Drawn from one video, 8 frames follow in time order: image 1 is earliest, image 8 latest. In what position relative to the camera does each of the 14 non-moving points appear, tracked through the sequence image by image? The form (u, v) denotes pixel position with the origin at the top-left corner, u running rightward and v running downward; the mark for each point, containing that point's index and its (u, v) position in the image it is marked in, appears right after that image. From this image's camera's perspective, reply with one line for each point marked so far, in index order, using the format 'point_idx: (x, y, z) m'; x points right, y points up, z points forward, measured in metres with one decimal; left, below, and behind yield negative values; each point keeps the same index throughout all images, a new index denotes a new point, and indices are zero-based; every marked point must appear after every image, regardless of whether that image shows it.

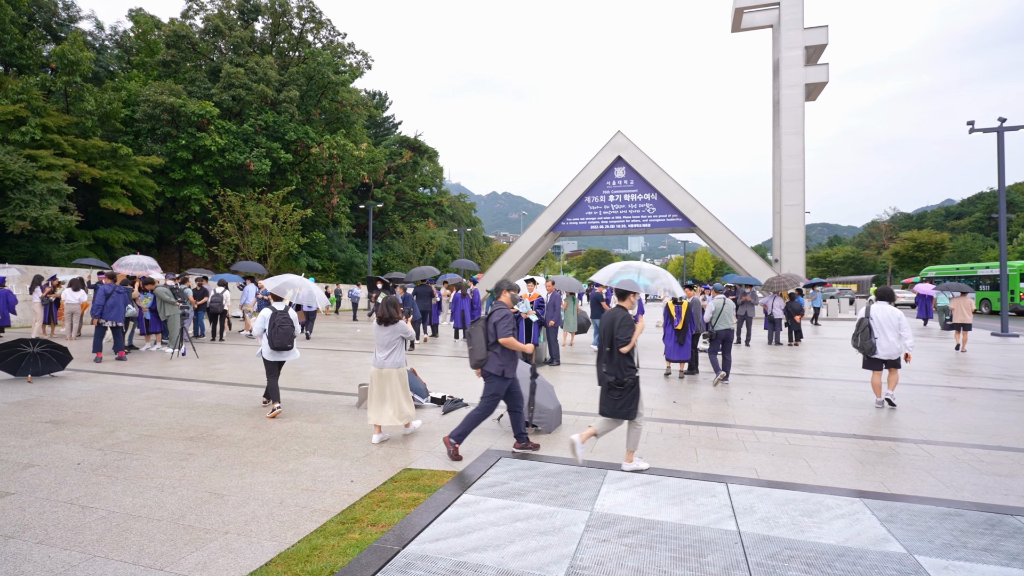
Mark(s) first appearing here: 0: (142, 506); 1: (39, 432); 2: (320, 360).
0: (-2.9, -1.7, +4.3) m
1: (-5.3, -1.6, +6.2) m
2: (-4.2, -1.6, +12.2) m
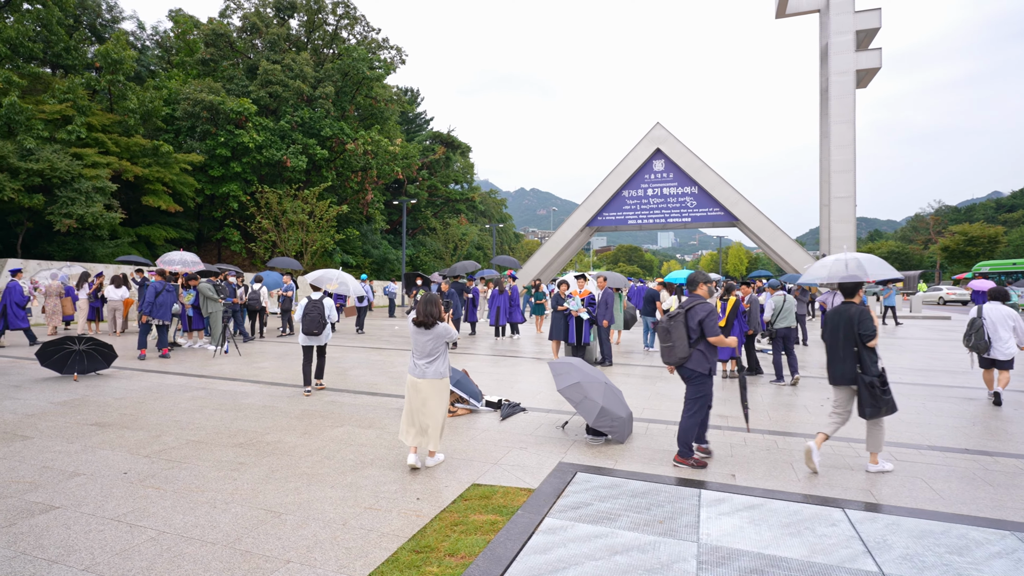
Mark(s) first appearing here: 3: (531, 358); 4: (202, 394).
0: (-2.2, -1.7, +3.9) m
1: (-4.5, -1.6, +5.9) m
2: (-3.1, -1.5, +11.8) m
3: (+0.4, -1.6, +12.7) m
4: (-4.5, -1.5, +8.1) m
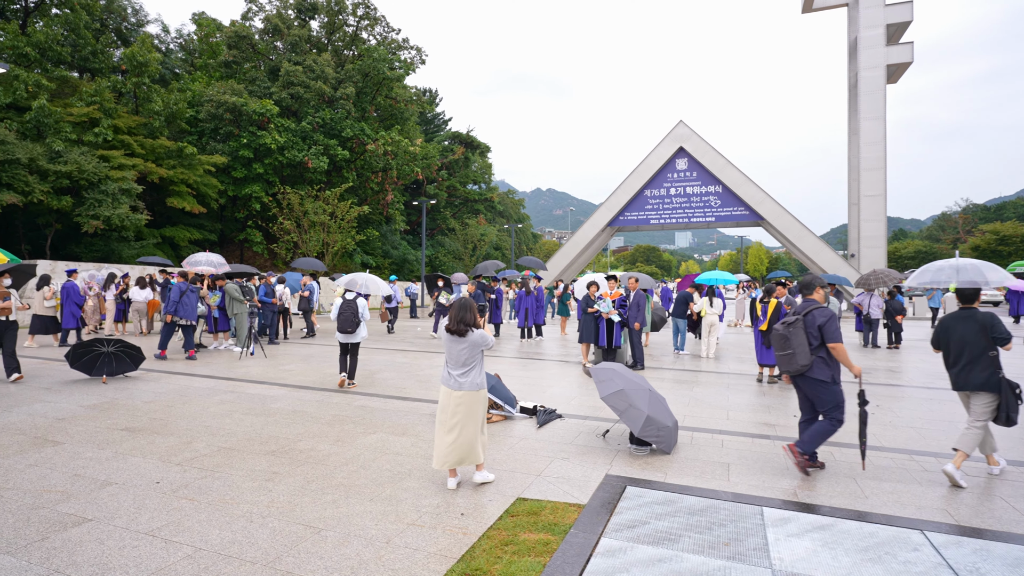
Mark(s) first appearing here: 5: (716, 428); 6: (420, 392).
0: (-1.9, -1.7, +3.7) m
1: (-4.1, -1.6, +5.8) m
2: (-2.6, -1.5, +11.7) m
3: (+1.0, -1.7, +12.4) m
4: (-4.0, -1.6, +7.9) m
5: (+2.5, -1.7, +6.9) m
6: (-1.4, -1.6, +8.5) m
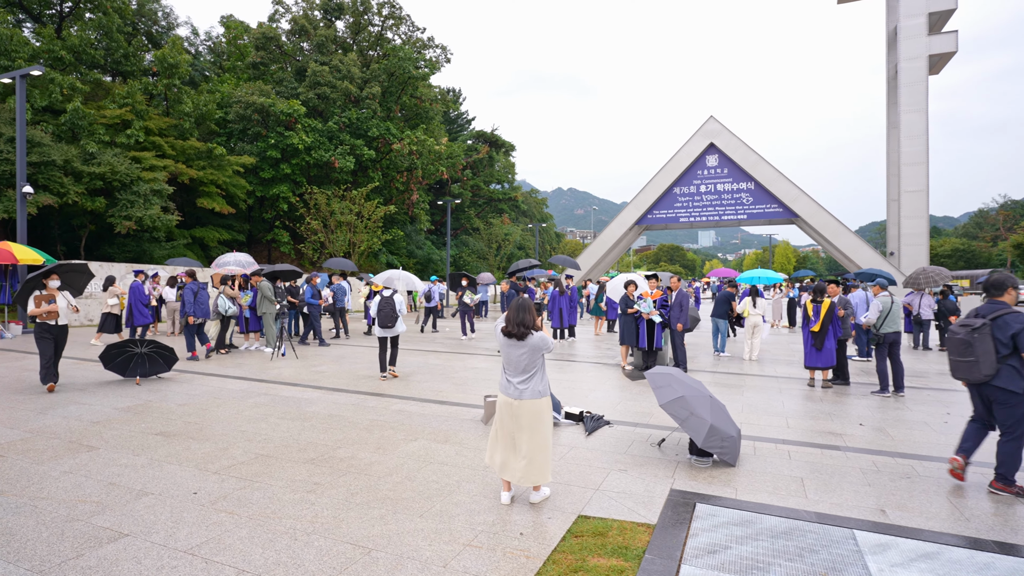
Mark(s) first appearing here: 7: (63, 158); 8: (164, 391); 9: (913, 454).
0: (-1.5, -1.7, +3.4) m
1: (-3.6, -1.6, +5.6) m
2: (-1.8, -1.5, +11.4) m
3: (+1.8, -1.7, +12.0) m
4: (-3.4, -1.6, +7.7) m
5: (+3.1, -1.7, +6.4) m
6: (-0.8, -1.6, +8.2) m
7: (-15.1, +4.4, +18.7) m
8: (-5.3, -1.6, +8.5) m
9: (+4.2, -1.7, +5.8) m
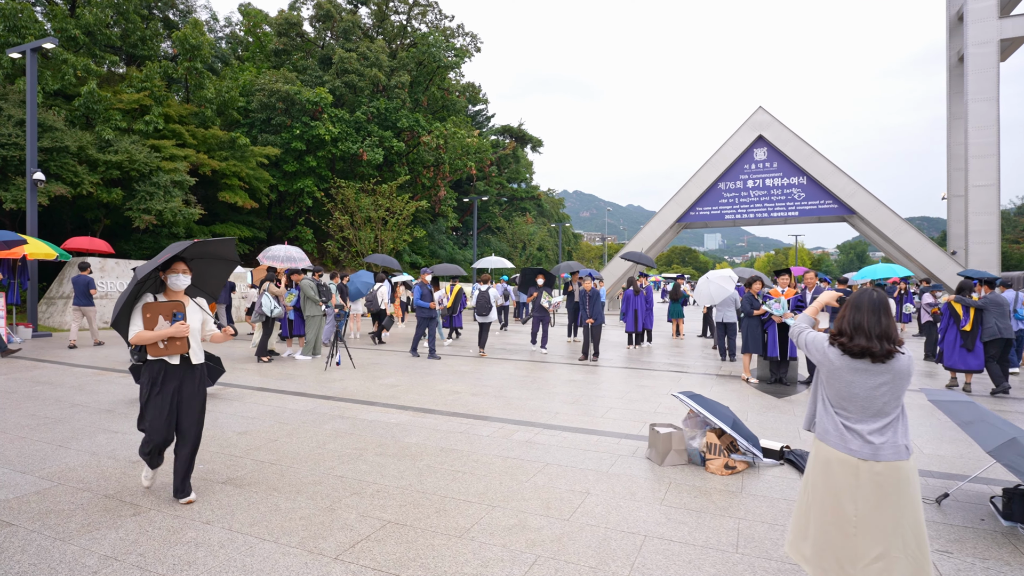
0: (+0.1, -1.6, +1.7) m
1: (-2.0, -1.5, +3.9) m
2: (-0.2, -1.5, +9.7) m
3: (+3.5, -1.6, +10.2) m
4: (-1.8, -1.5, +6.0) m
5: (+4.7, -1.7, +4.7) m
6: (+0.8, -1.5, +6.5) m
7: (-13.4, +4.4, +17.1) m
8: (-3.6, -1.5, +6.8) m
9: (+5.8, -1.7, +4.1) m
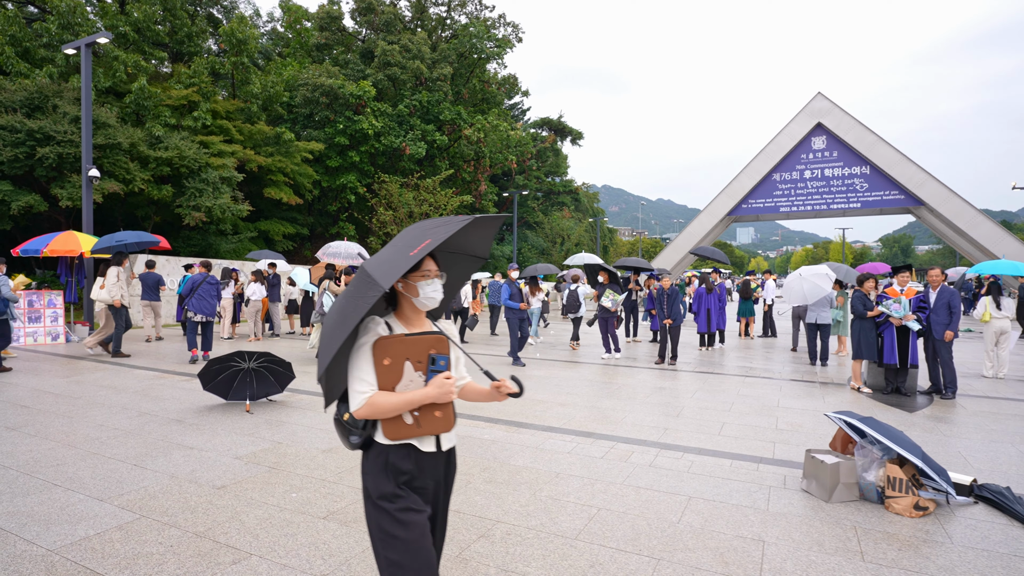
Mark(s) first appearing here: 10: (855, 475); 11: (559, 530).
0: (+1.0, -1.6, +1.0) m
1: (-1.0, -1.6, +3.3) m
2: (+1.1, -1.5, +8.9) m
3: (+4.8, -1.6, +9.3) m
4: (-0.7, -1.5, +5.4) m
5: (+5.7, -1.7, +3.7) m
6: (+1.9, -1.5, +5.7) m
7: (-11.7, +4.5, +17.0) m
8: (-2.5, -1.5, +6.2) m
9: (+6.8, -1.7, +3.0) m
10: (+2.6, -1.4, +4.2) m
11: (+0.3, -1.6, +3.6) m
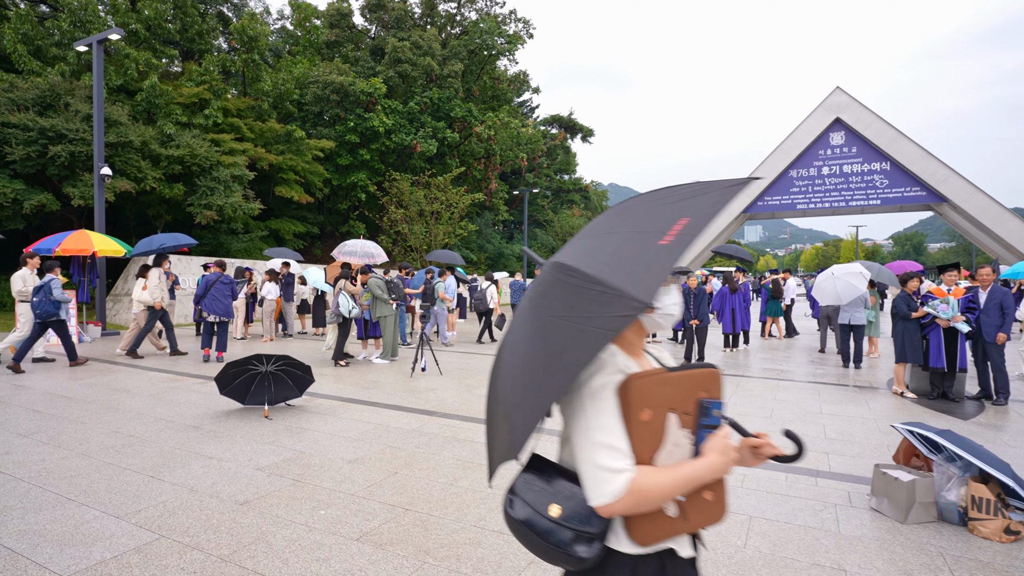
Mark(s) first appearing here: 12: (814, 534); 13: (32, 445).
0: (+1.3, -1.7, +0.6) m
1: (-0.7, -1.6, +2.9) m
2: (+1.5, -1.5, +8.6) m
3: (+5.1, -1.6, +8.9) m
4: (-0.4, -1.5, +5.1) m
5: (+6.0, -1.7, +3.3) m
6: (+2.3, -1.5, +5.4) m
7: (-11.2, +4.5, +16.8) m
8: (-2.2, -1.5, +5.9) m
9: (+7.1, -1.7, +2.6) m
10: (+2.9, -1.4, +3.9) m
11: (+0.6, -1.6, +3.3) m
12: (+2.0, -1.6, +3.6) m
13: (-4.5, -1.5, +5.2) m
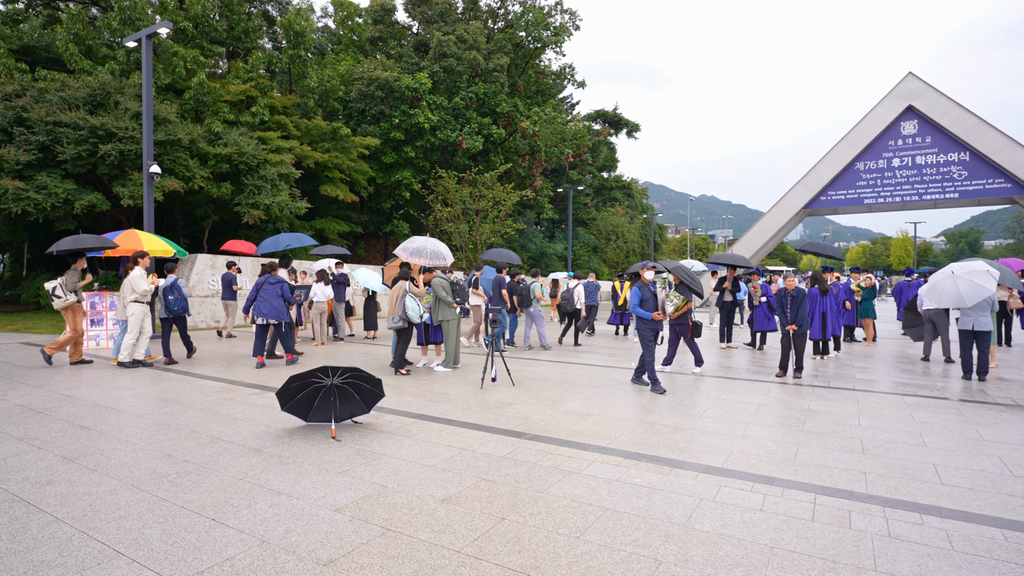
0: (+2.0, -1.7, -0.4) m
1: (+0.1, -1.6, +2.1) m
2: (+2.6, -1.5, +7.6) m
3: (+6.3, -1.6, +7.7) m
4: (+0.6, -1.5, +4.2) m
5: (+6.8, -1.7, +2.1) m
6: (+3.2, -1.6, +4.3) m
7: (-9.6, +4.5, +16.5) m
8: (-1.2, -1.5, +5.1) m
9: (+7.9, -1.7, +1.3) m
10: (+3.8, -1.4, +2.8) m
11: (+1.4, -1.6, +2.4) m
12: (+2.8, -1.6, +2.6) m
13: (-3.5, -1.5, +4.5) m
